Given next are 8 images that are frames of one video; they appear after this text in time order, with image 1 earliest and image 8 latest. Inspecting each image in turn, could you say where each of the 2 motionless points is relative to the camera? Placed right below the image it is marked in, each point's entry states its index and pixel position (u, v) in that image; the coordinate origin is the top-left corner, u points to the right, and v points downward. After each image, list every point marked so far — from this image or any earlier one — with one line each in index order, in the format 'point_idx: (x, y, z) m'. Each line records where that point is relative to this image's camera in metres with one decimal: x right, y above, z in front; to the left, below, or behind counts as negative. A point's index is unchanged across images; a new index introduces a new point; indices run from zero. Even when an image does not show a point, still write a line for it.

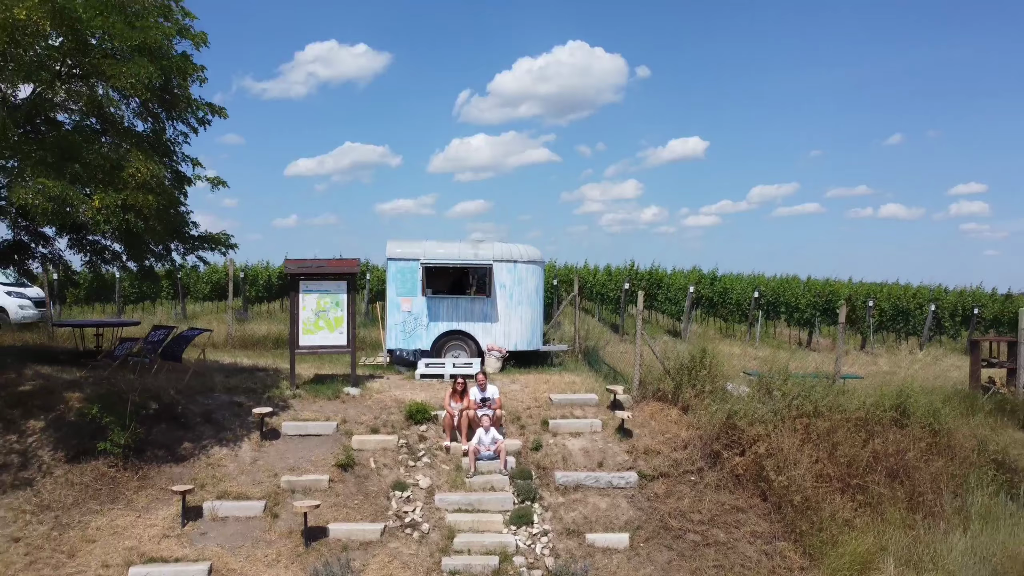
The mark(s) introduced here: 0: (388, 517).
0: (-0.8, -1.4, +5.4) m
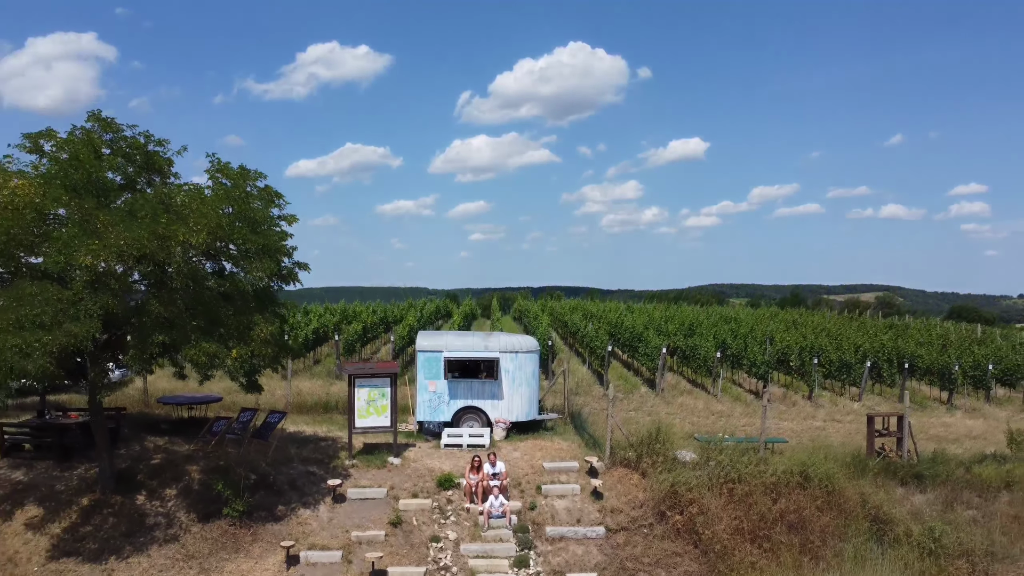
0: (-0.8, -2.5, +7.7) m
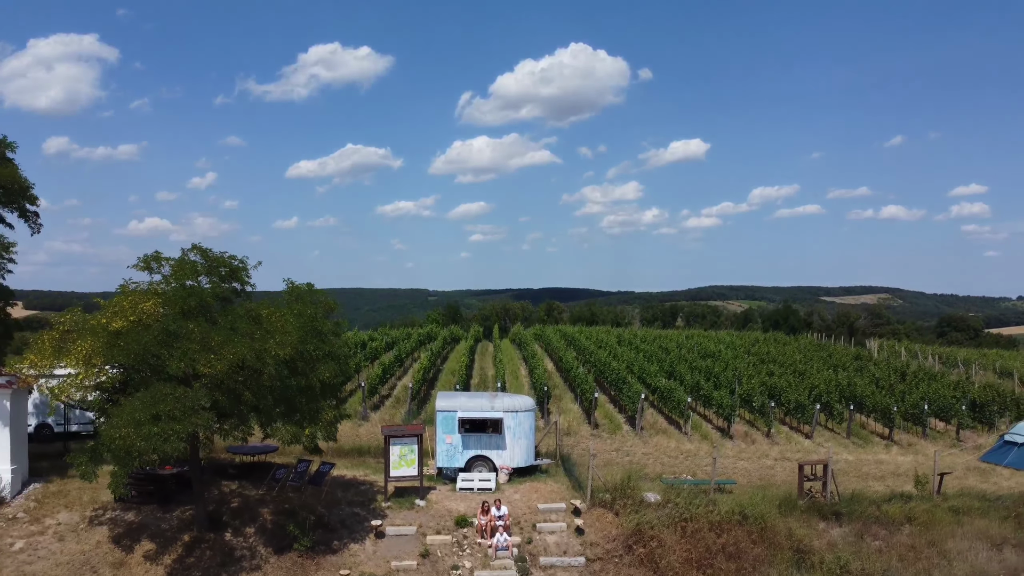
0: (-0.8, -3.7, +10.3) m
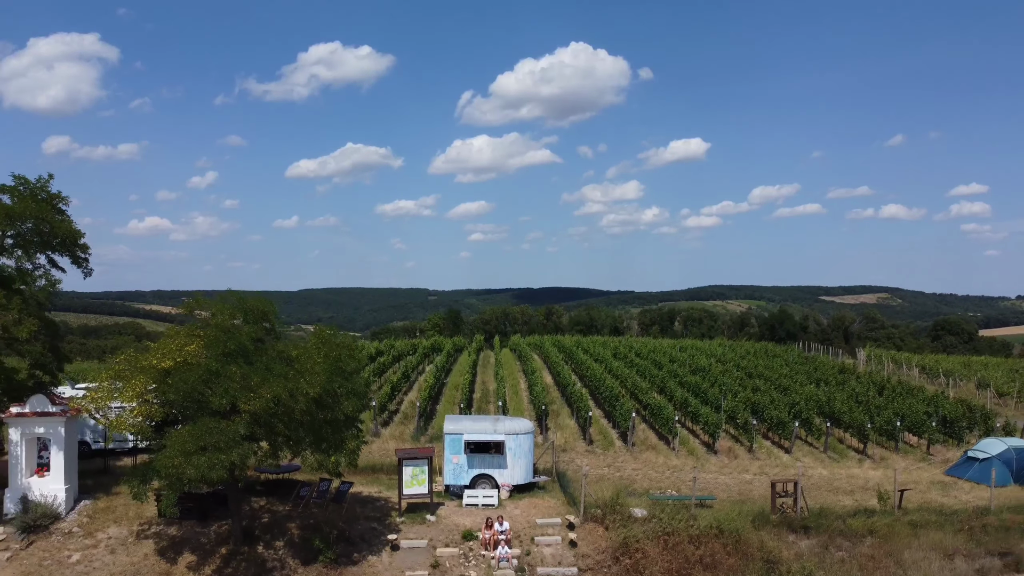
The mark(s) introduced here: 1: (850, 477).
0: (-0.8, -4.3, +11.6) m
1: (+7.1, -4.0, +17.2) m
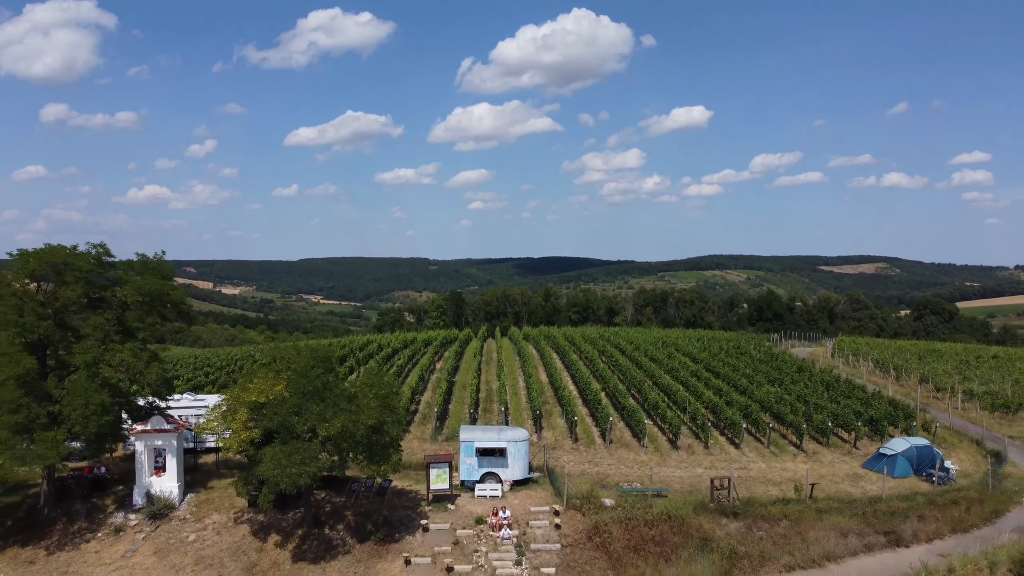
0: (-0.8, -5.3, +16.0) m
1: (+7.1, -4.8, +21.5) m
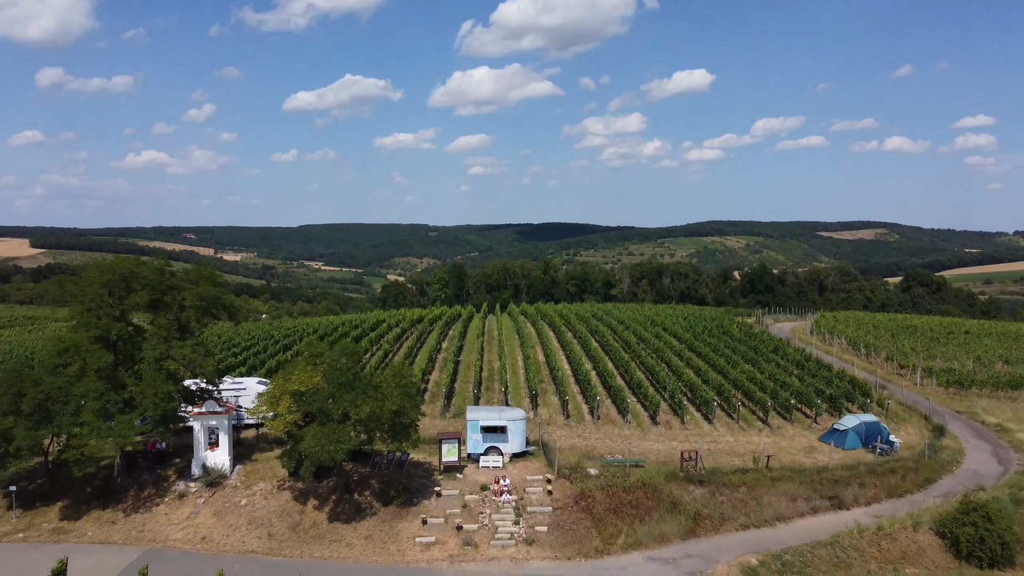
0: (-0.8, -5.5, +19.2) m
1: (+7.1, -4.7, +24.7) m
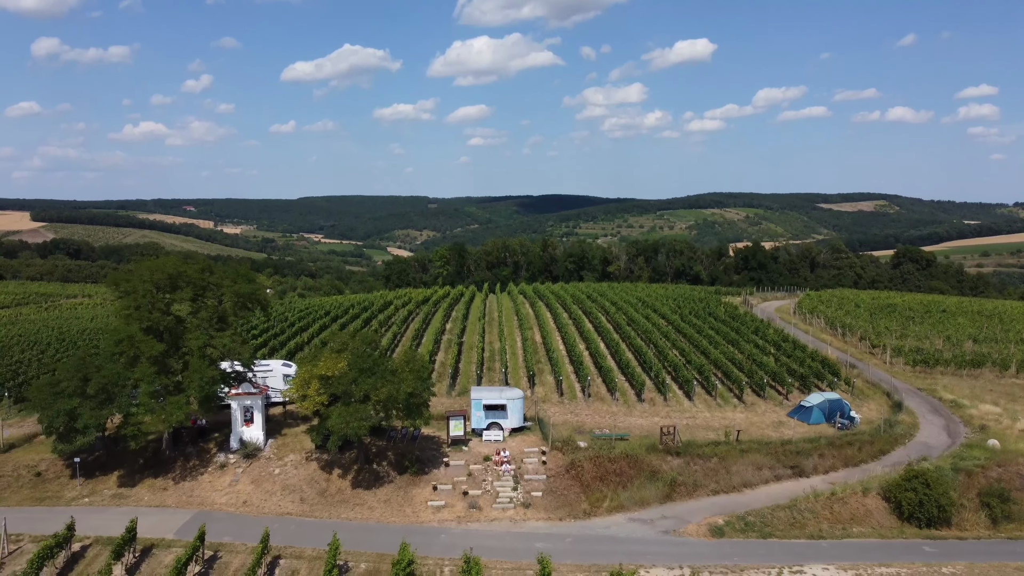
0: (-0.8, -5.4, +22.1) m
1: (+7.1, -4.4, +27.6) m
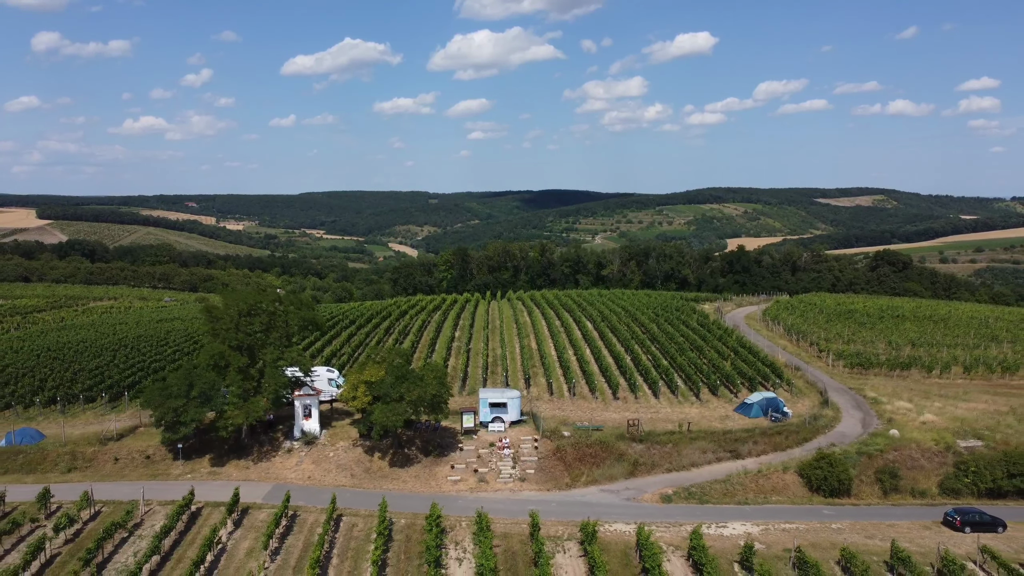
0: (-0.8, -6.3, +28.9) m
1: (+7.1, -5.3, +34.4) m
